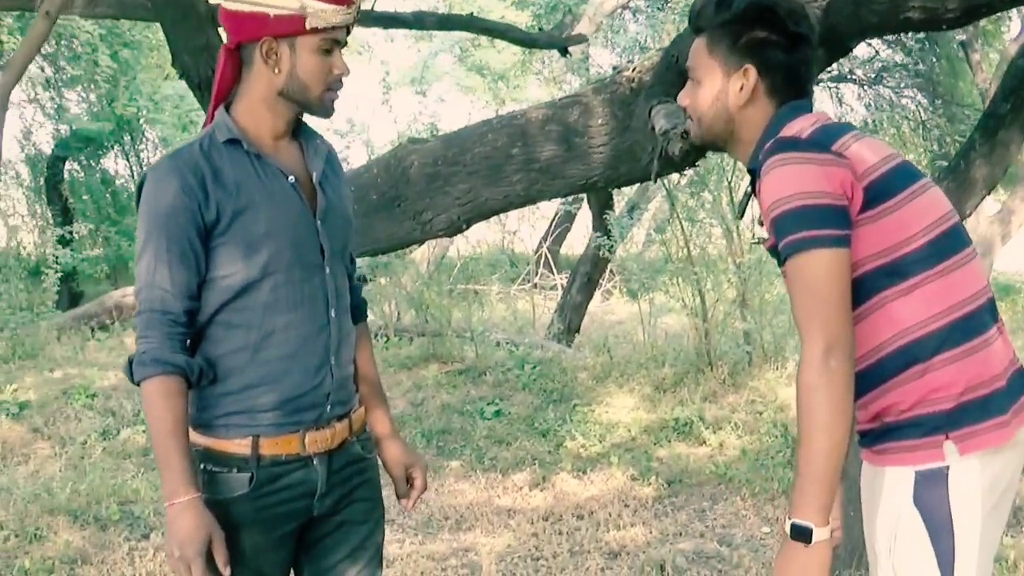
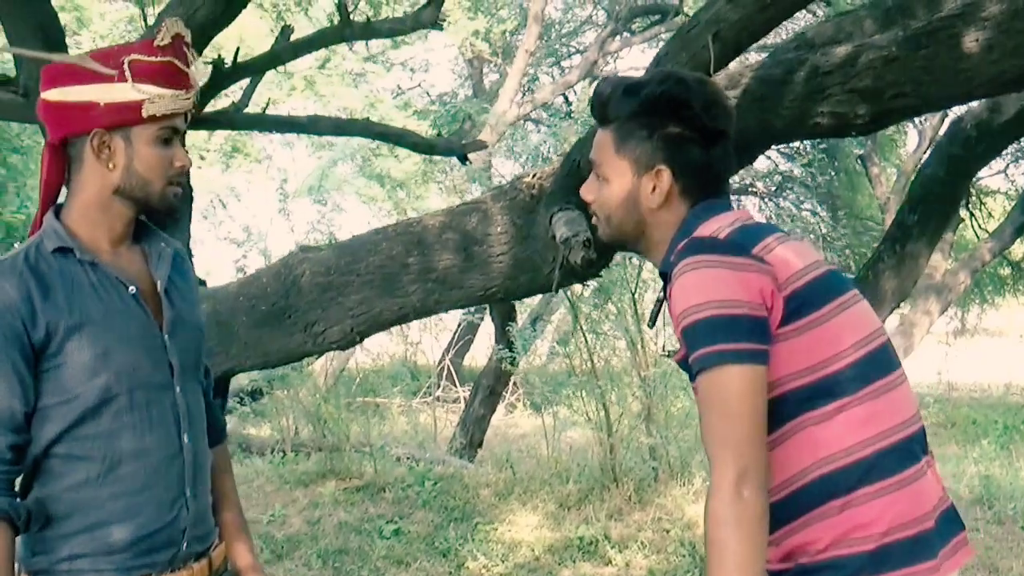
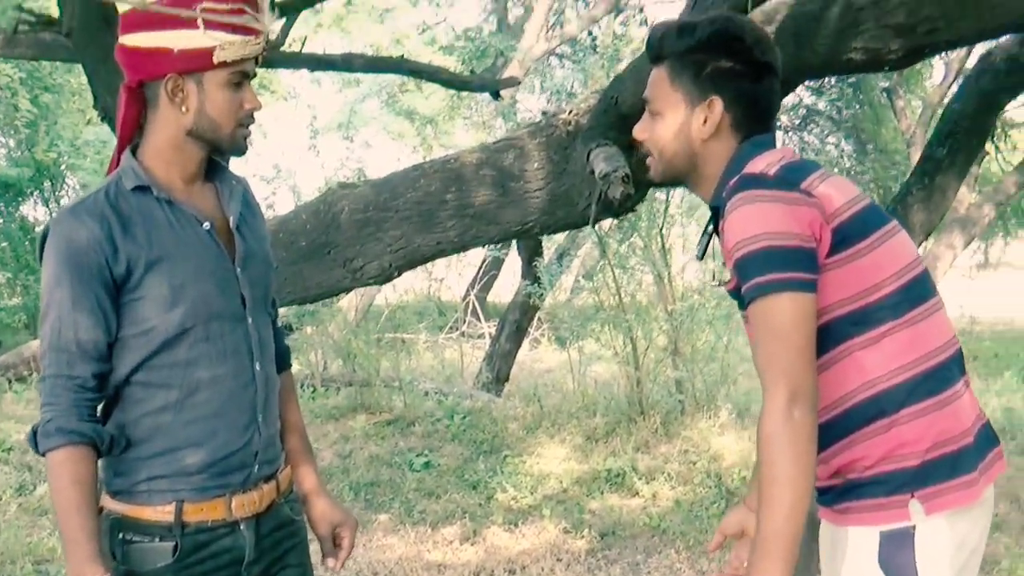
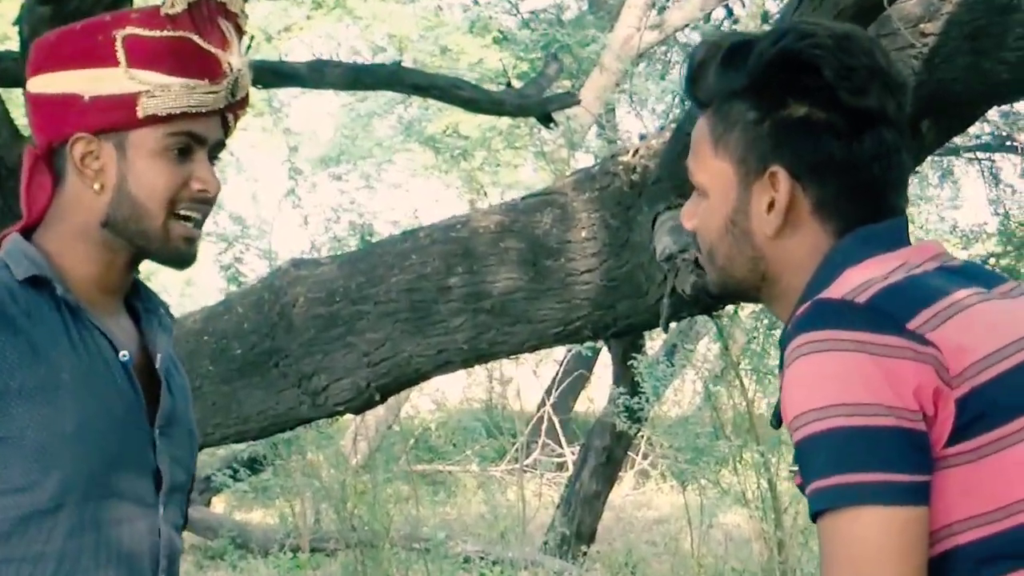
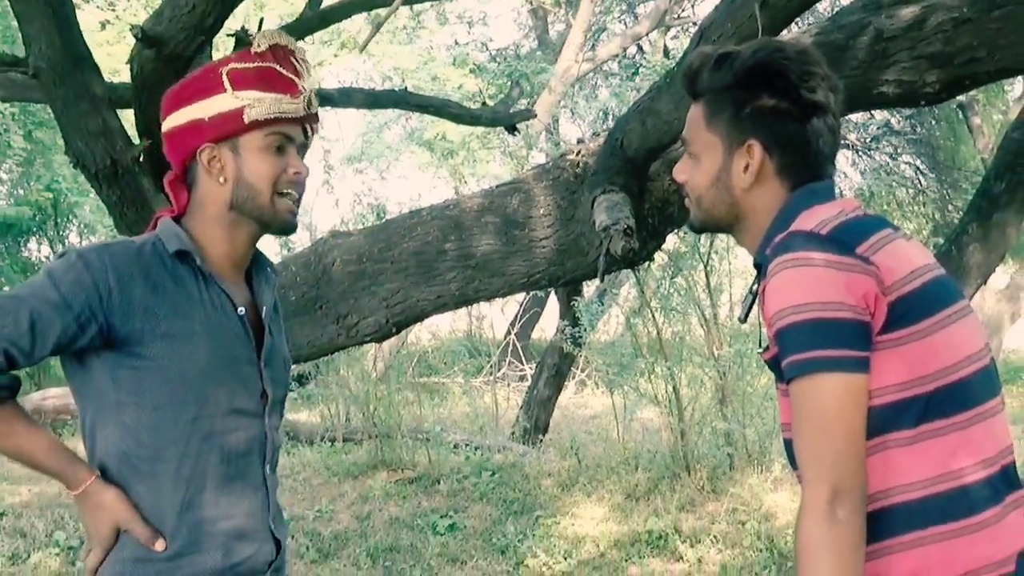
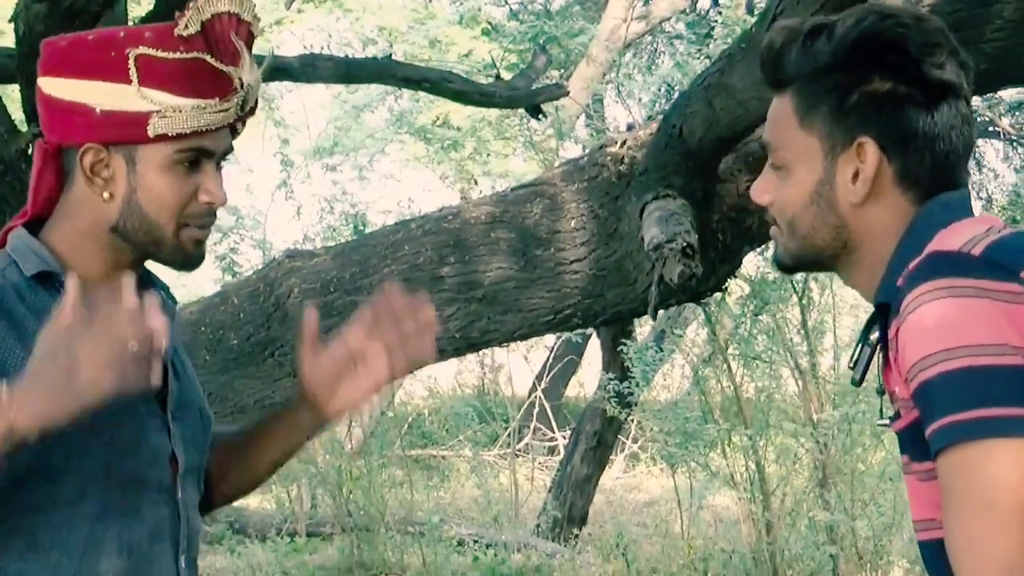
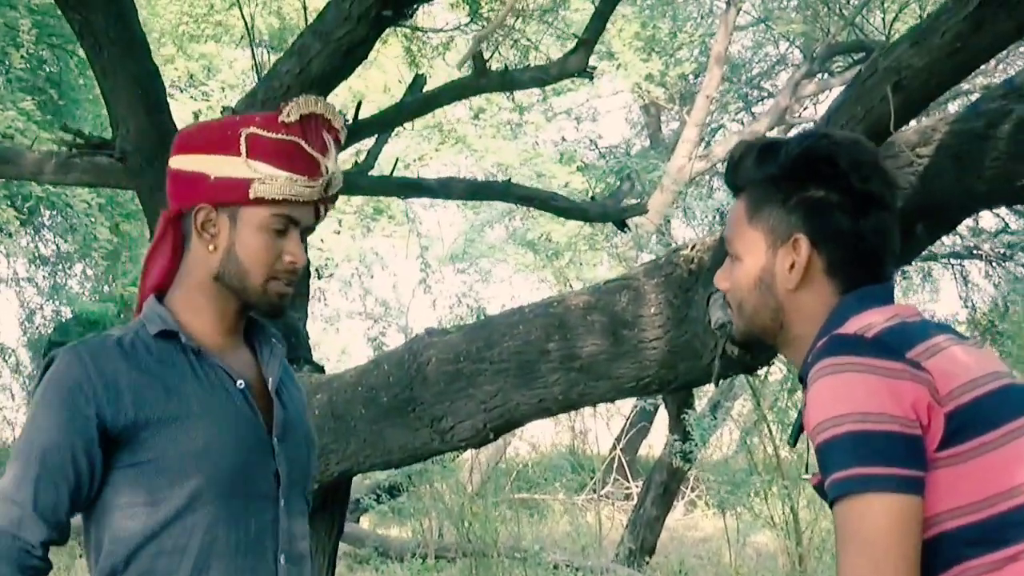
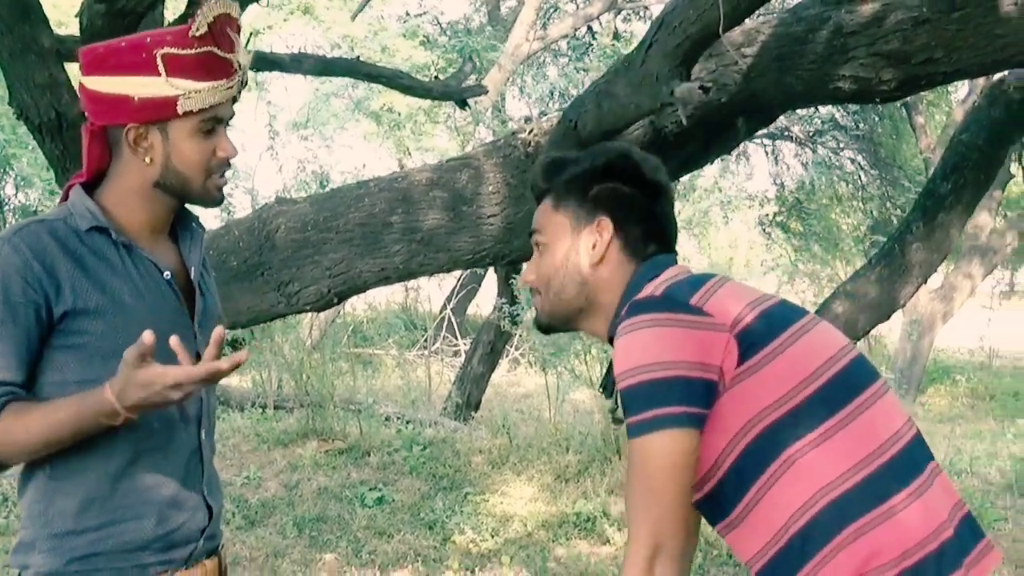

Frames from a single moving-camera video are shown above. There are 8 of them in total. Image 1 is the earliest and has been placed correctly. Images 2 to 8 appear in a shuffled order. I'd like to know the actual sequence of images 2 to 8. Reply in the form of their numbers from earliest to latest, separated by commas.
3, 2, 7, 4, 6, 5, 8
